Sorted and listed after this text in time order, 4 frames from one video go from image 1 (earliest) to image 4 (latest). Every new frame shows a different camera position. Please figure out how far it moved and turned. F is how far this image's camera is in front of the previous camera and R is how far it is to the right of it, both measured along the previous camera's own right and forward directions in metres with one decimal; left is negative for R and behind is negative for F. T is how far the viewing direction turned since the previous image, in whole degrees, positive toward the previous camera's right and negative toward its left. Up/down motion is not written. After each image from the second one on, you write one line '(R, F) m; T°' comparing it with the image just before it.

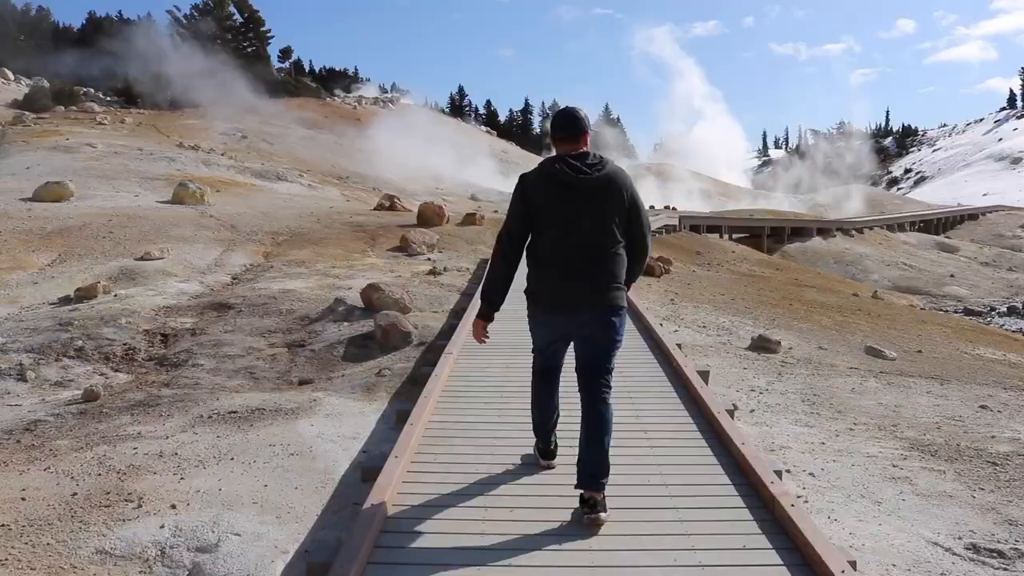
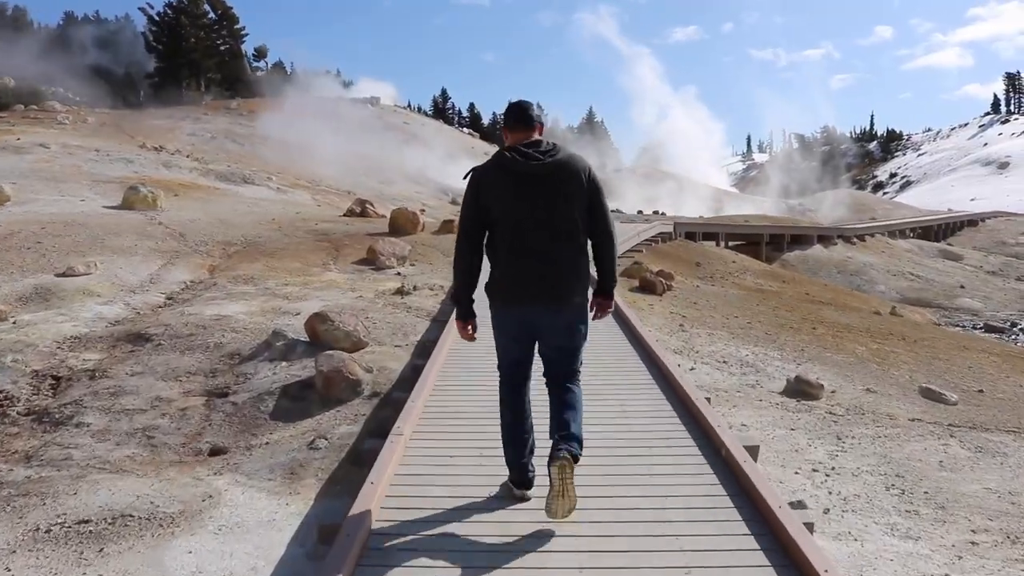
(0.0, +2.0) m; +1°
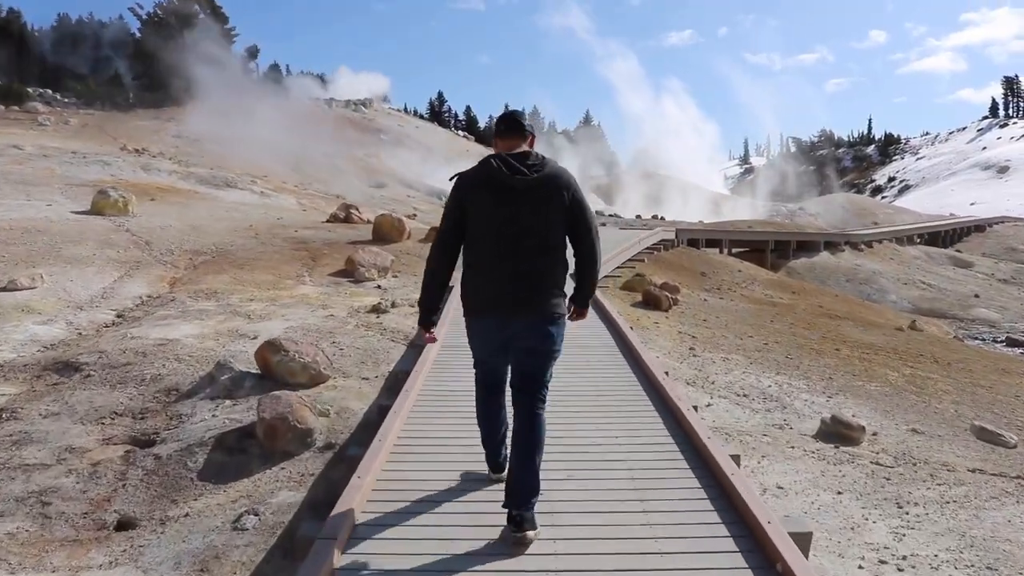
(+0.1, +1.3) m; 0°
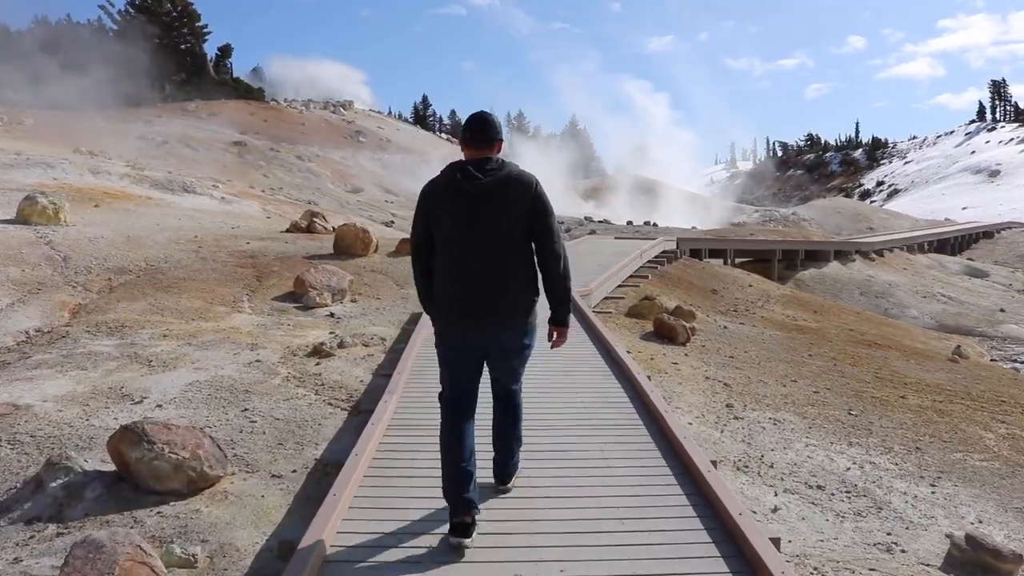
(0.0, +2.4) m; +1°
